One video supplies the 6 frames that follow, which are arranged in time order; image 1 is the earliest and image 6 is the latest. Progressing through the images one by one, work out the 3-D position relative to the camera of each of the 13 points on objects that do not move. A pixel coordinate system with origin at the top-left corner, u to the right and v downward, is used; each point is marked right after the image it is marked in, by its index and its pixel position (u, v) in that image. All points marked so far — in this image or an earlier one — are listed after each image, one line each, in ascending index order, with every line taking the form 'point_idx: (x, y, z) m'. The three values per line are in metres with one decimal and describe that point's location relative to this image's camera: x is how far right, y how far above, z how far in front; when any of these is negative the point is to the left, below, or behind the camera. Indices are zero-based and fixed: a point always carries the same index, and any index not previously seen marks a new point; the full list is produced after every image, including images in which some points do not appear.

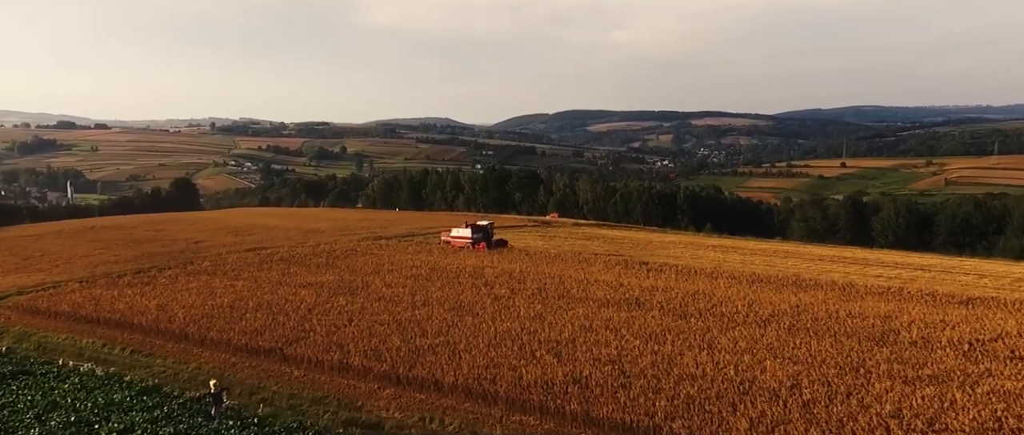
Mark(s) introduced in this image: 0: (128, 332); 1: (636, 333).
0: (-8.8, -2.6, +17.9) m
1: (+2.5, -2.4, +16.0) m
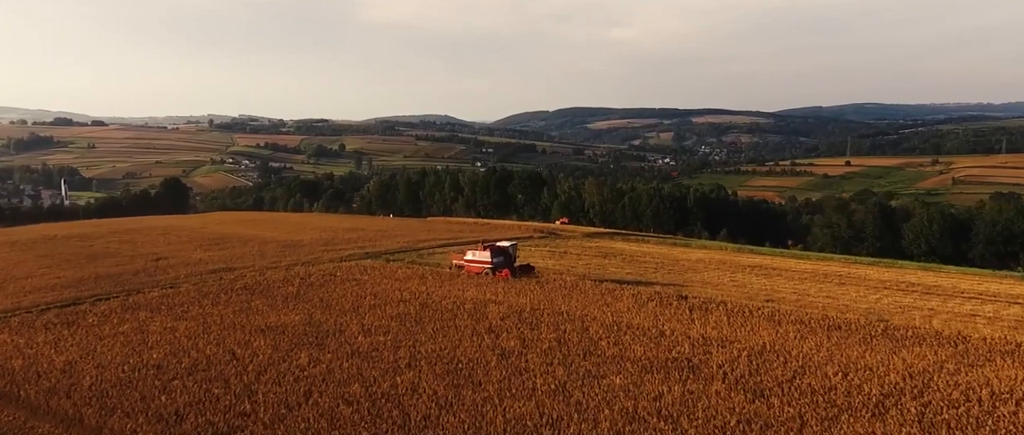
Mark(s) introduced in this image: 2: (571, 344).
0: (-8.5, -3.3, +13.3) m
1: (+2.8, -3.1, +11.4) m
2: (+1.2, -2.6, +16.2) m
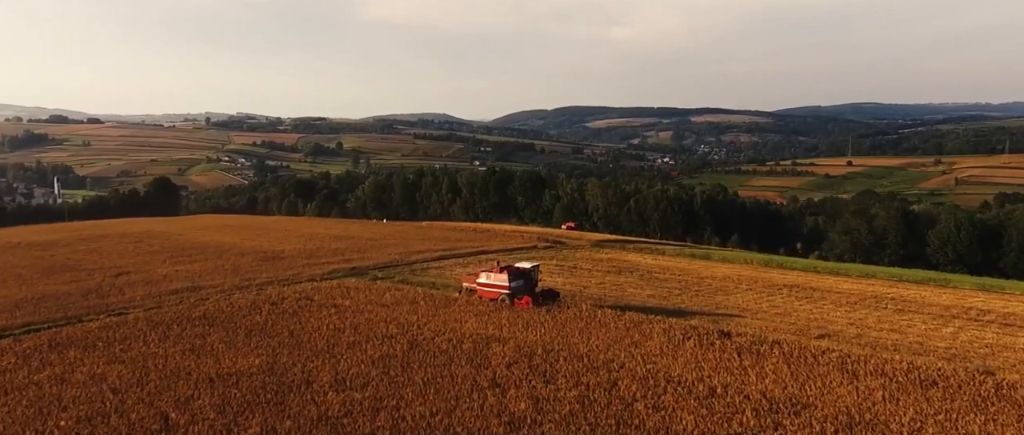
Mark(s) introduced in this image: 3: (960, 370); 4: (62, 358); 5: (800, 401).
0: (-8.4, -3.7, +9.7) m
1: (+3.0, -3.5, +7.8) m
2: (+1.4, -3.1, +12.6) m
3: (+8.3, -2.8, +14.6) m
4: (-9.5, -3.0, +16.5) m
5: (+4.7, -3.0, +12.7) m
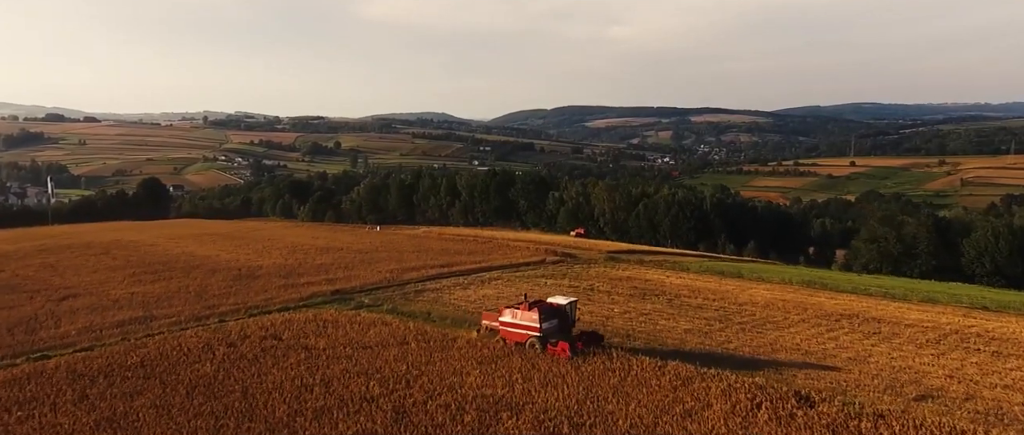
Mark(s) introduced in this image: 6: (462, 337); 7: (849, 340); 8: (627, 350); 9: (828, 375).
0: (-8.1, -4.2, +5.7) m
1: (+3.2, -4.0, +3.8) m
2: (+1.7, -3.6, +8.7) m
3: (+8.6, -3.4, +10.6) m
4: (-9.2, -3.4, +12.5) m
5: (+5.0, -3.5, +8.7) m
6: (-1.1, -2.8, +18.2) m
7: (+8.3, -3.0, +19.4) m
8: (+2.3, -2.9, +17.5) m
9: (+6.3, -3.1, +15.5) m
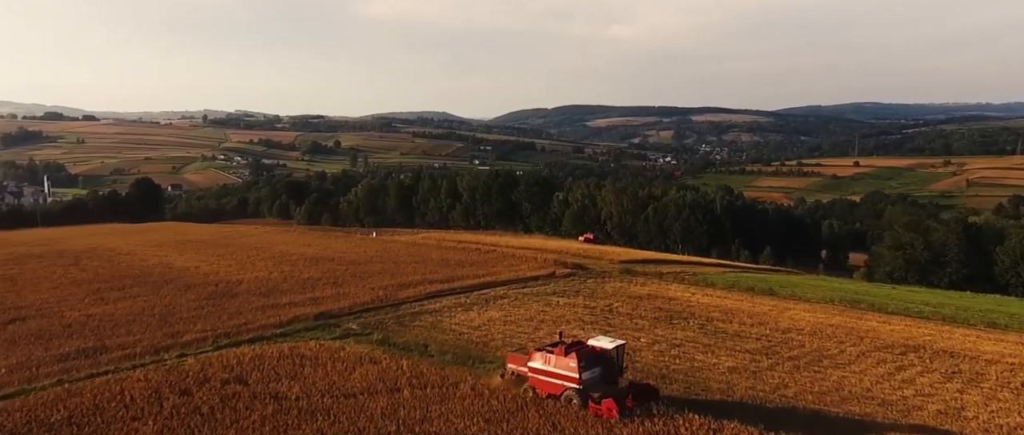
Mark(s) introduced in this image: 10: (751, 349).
0: (-7.8, -4.6, +2.6) m
1: (+3.5, -4.4, +0.7) m
2: (+1.9, -4.0, +5.5) m
3: (+8.9, -3.8, +7.5) m
4: (-9.0, -3.8, +9.4) m
5: (+5.2, -3.9, +5.6) m
6: (-0.9, -3.2, +15.1) m
7: (+8.6, -3.4, +16.2) m
8: (+2.5, -3.3, +14.4) m
9: (+6.5, -3.5, +12.4) m
10: (+5.8, -3.2, +19.3) m
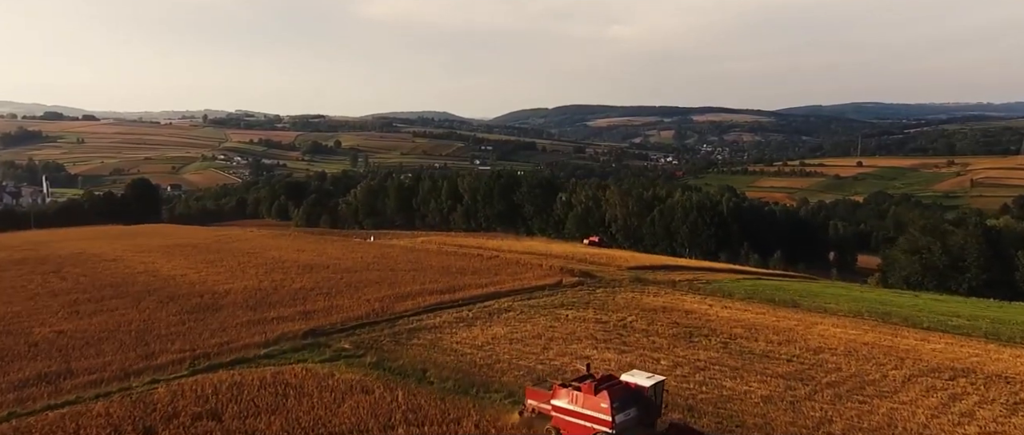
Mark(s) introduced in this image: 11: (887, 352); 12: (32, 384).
0: (-7.7, -4.8, +0.8) m
1: (+3.7, -4.7, -1.1) m
2: (+2.1, -4.2, +3.7) m
3: (+9.0, -4.0, +5.7) m
4: (-8.8, -4.0, +7.6) m
5: (+5.4, -4.1, +3.8) m
6: (-0.7, -3.4, +13.3) m
7: (+8.8, -3.6, +14.4) m
8: (+2.7, -3.5, +12.6) m
9: (+6.7, -3.7, +10.6) m
10: (+6.0, -3.4, +17.5) m
11: (+9.3, -3.3, +19.5) m
12: (-9.9, -3.4, +16.3) m
